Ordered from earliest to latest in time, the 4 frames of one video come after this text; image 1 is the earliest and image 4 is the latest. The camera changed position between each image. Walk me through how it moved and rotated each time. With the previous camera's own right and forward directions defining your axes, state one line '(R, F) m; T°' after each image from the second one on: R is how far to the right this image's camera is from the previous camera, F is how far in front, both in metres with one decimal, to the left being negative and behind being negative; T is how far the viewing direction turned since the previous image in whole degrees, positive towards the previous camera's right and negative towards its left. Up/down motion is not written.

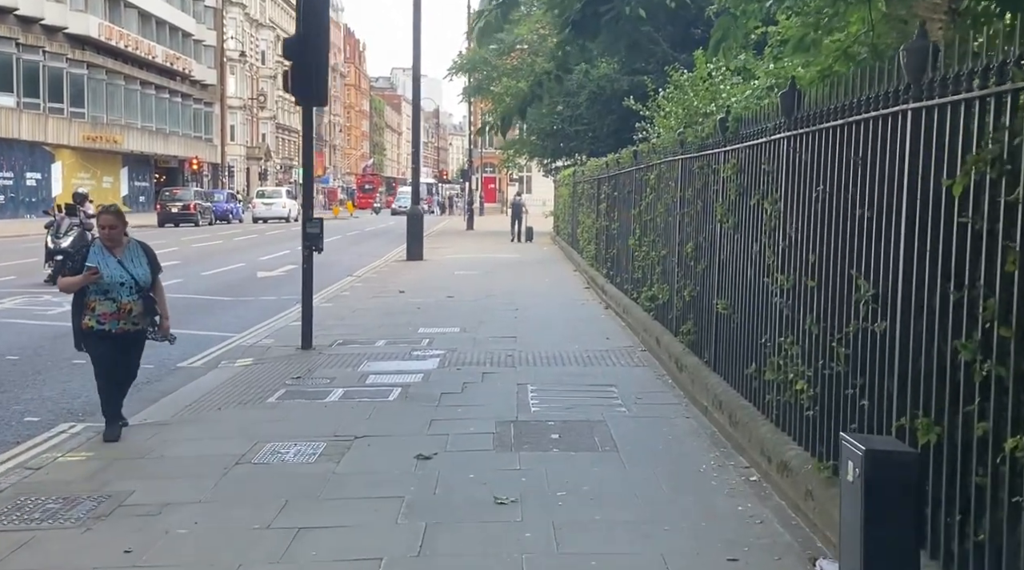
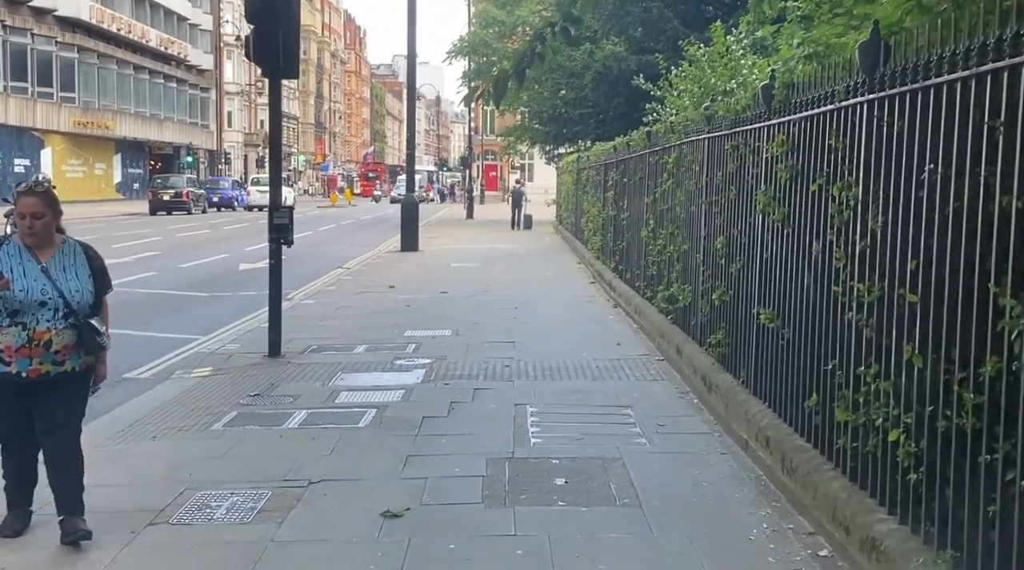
(0.0, +1.5) m; 0°
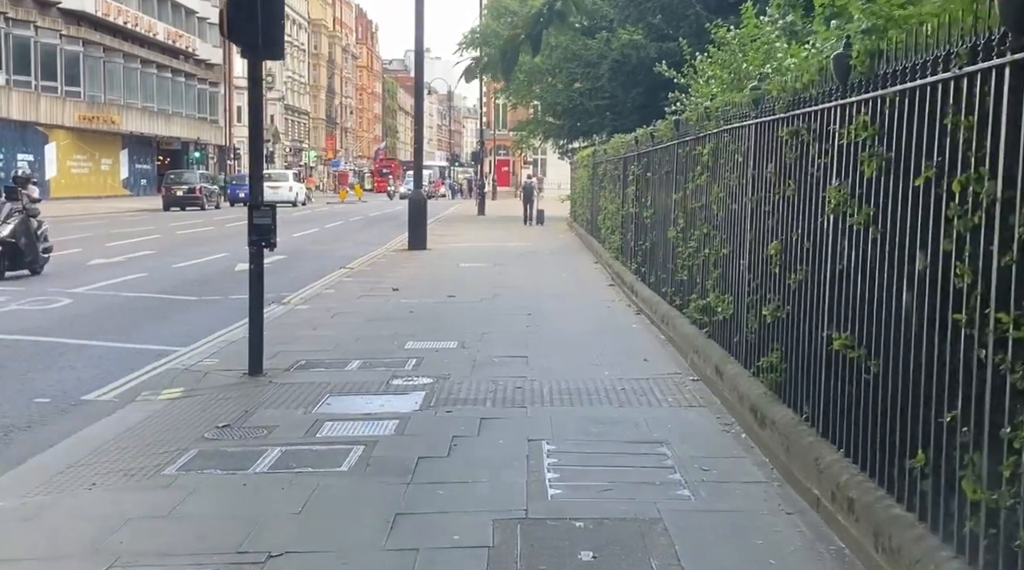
(0.0, +1.2) m; -1°
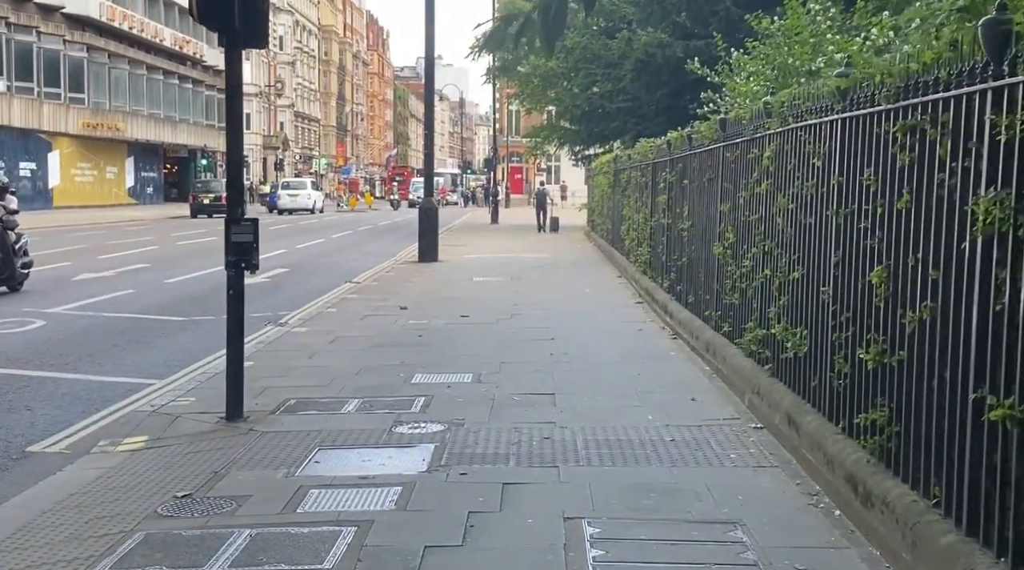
(-0.1, +1.4) m; -1°
